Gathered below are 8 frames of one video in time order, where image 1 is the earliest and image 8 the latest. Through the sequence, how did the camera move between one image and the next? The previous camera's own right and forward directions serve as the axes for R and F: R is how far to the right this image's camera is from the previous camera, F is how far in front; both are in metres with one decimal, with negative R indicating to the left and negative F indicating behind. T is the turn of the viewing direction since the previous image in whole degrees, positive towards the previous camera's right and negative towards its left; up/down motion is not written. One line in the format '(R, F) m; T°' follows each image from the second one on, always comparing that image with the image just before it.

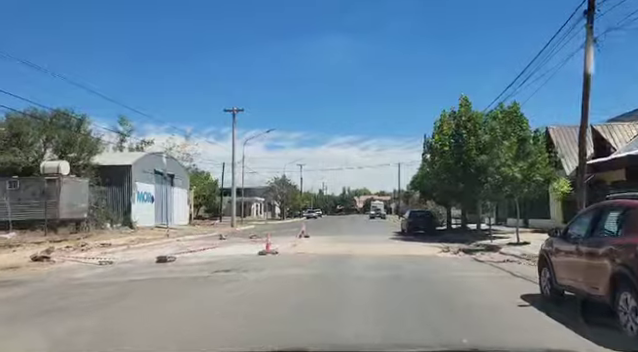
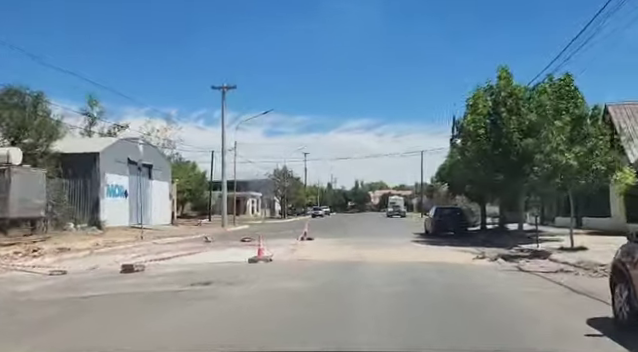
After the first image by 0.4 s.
(-0.8, +6.4) m; +1°
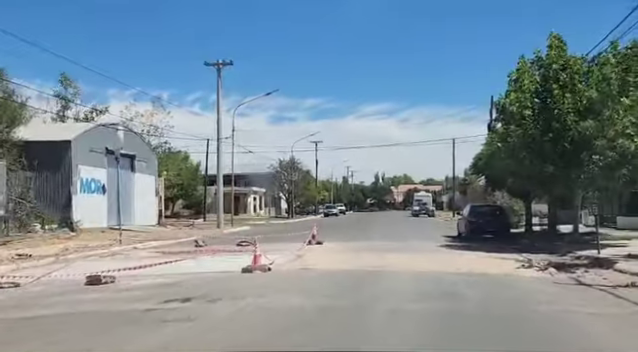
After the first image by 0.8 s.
(-0.7, +4.9) m; 0°
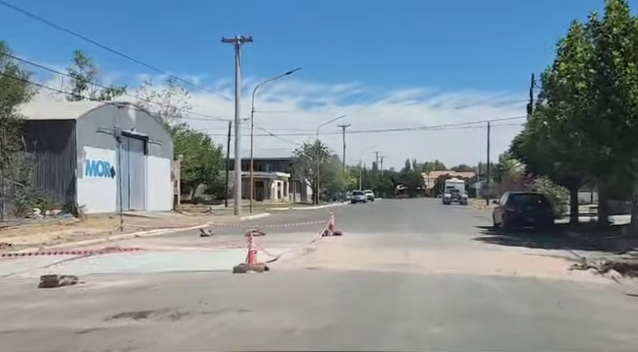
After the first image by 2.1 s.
(+0.4, +2.8) m; -3°
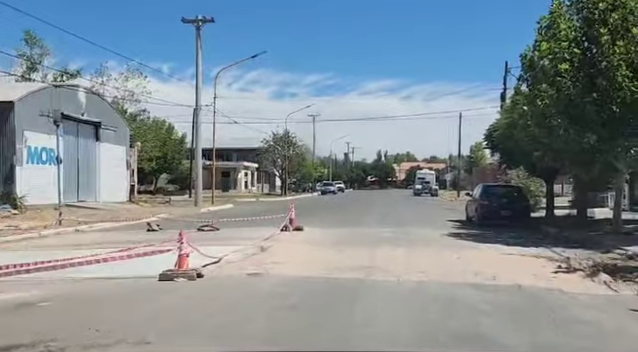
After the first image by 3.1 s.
(+0.5, +2.1) m; +3°
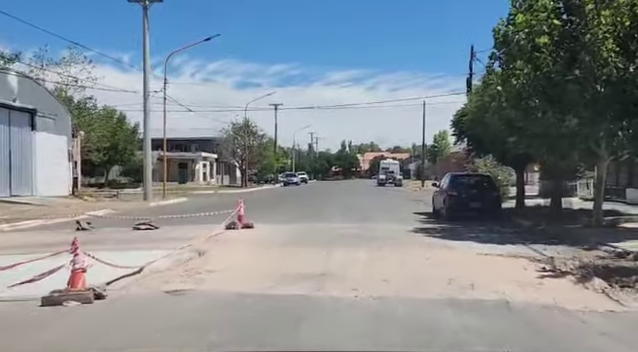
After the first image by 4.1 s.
(+0.4, +2.2) m; +3°
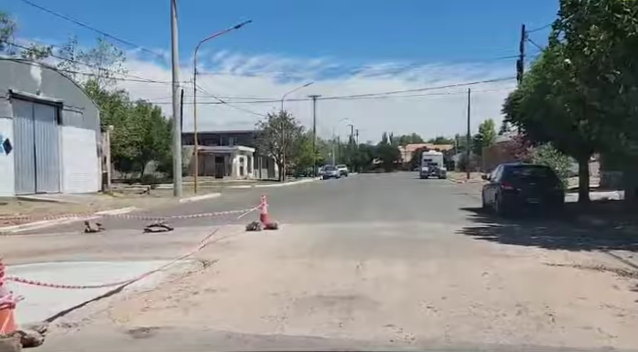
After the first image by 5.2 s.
(+0.2, +2.4) m; -4°
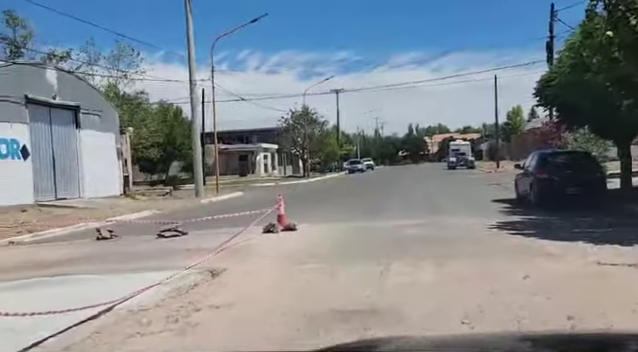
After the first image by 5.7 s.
(+0.2, +1.1) m; -3°
